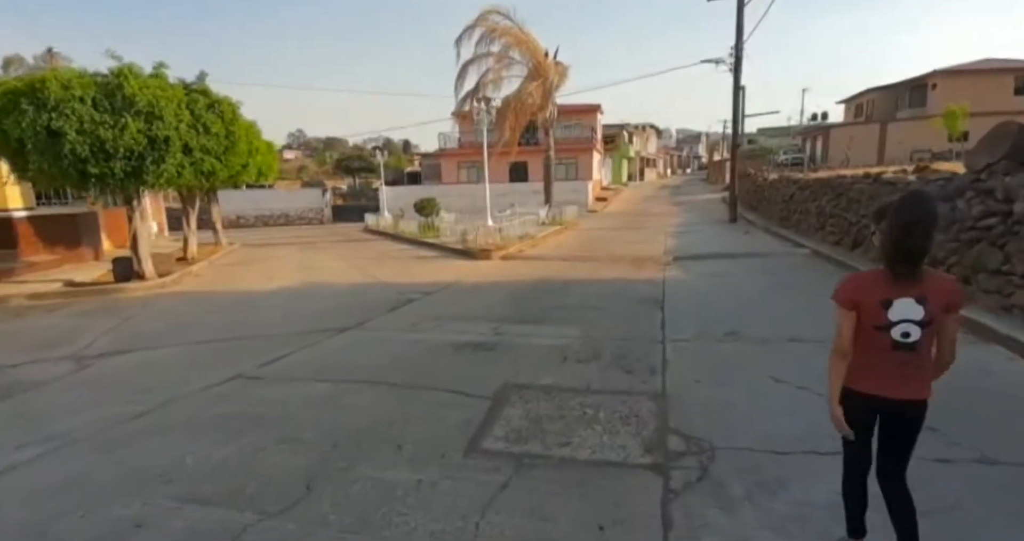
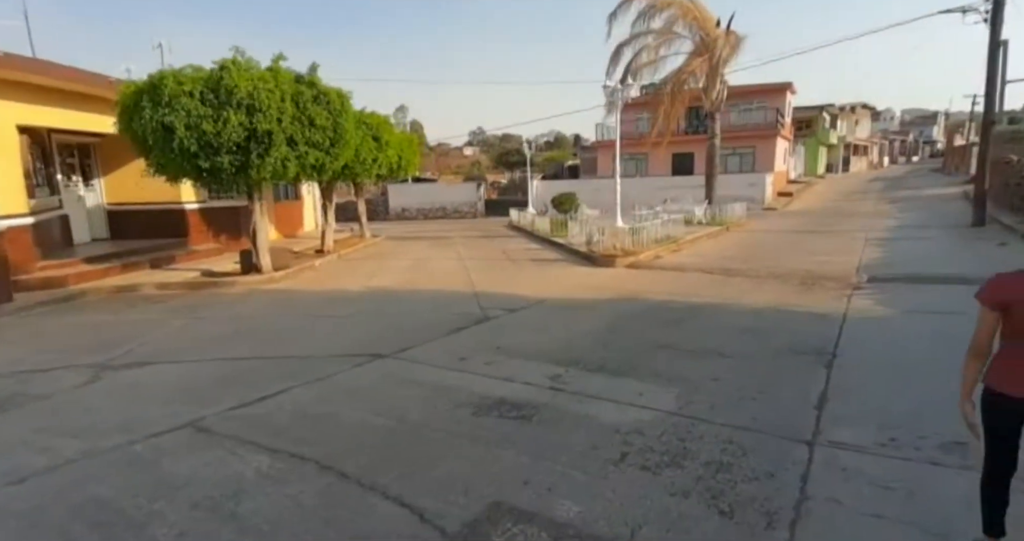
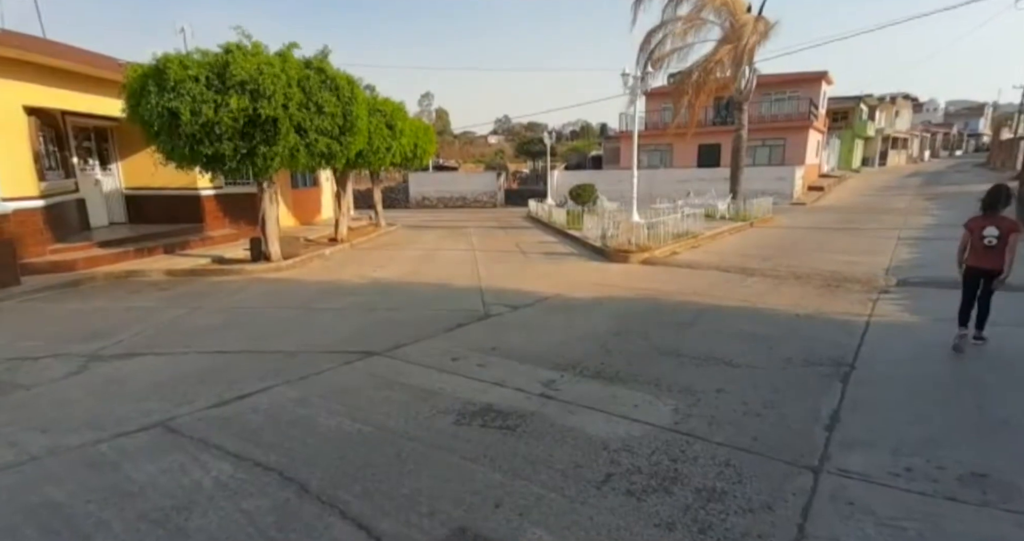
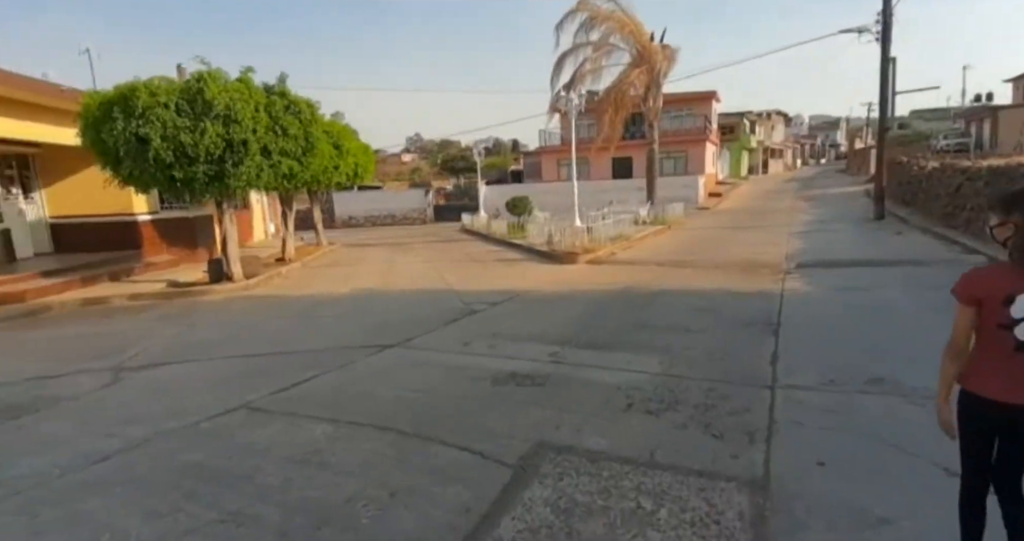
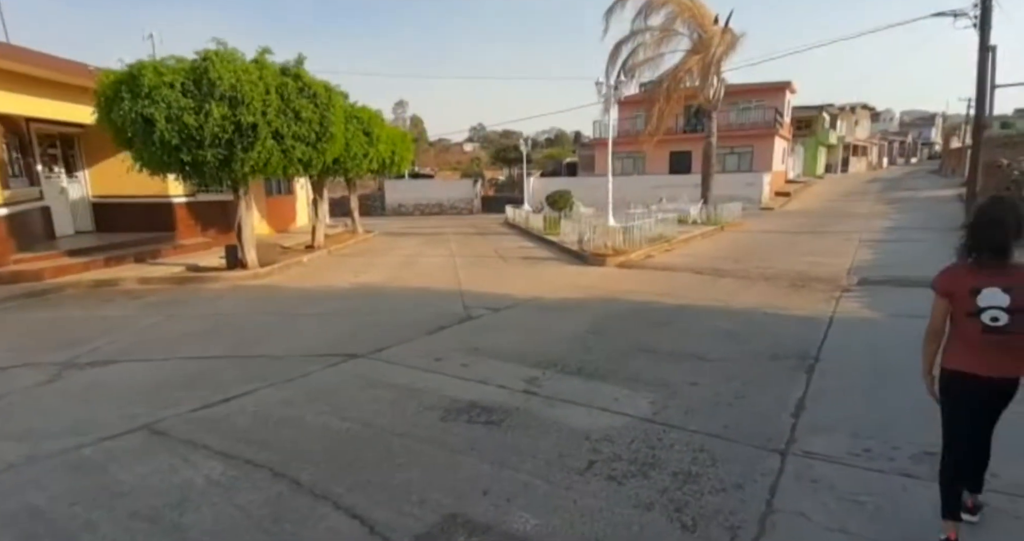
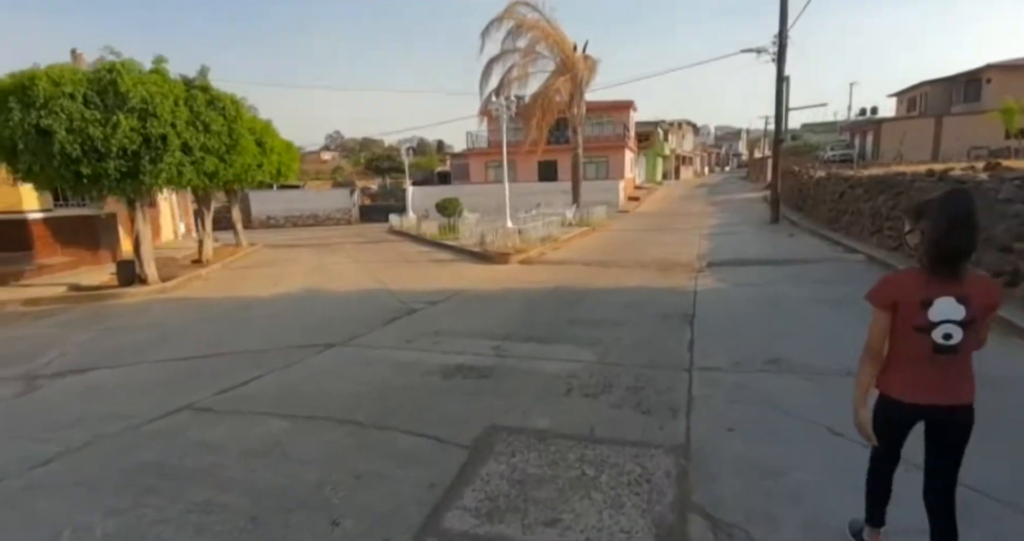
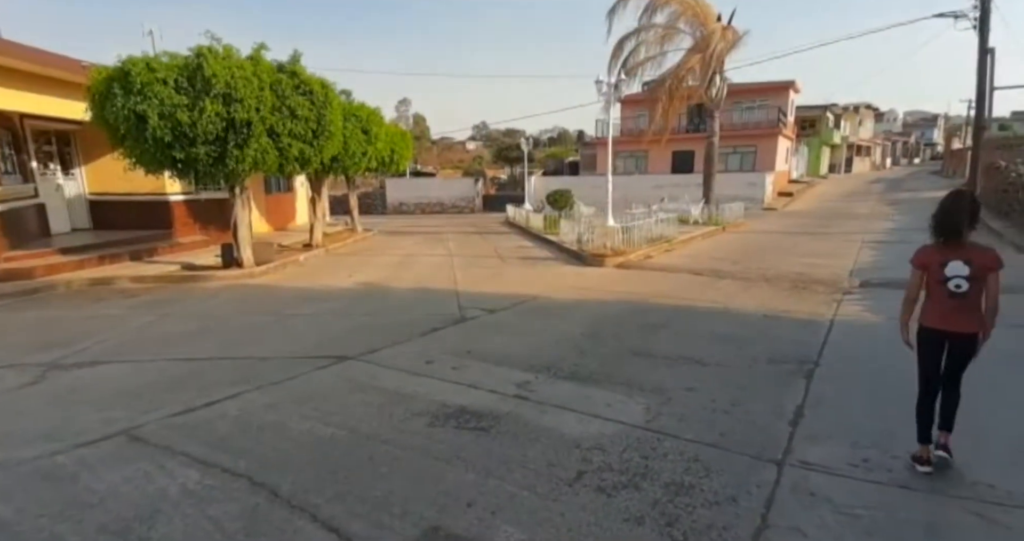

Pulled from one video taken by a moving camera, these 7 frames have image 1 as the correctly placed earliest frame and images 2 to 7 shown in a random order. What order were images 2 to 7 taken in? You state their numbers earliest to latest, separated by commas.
6, 4, 2, 5, 7, 3
